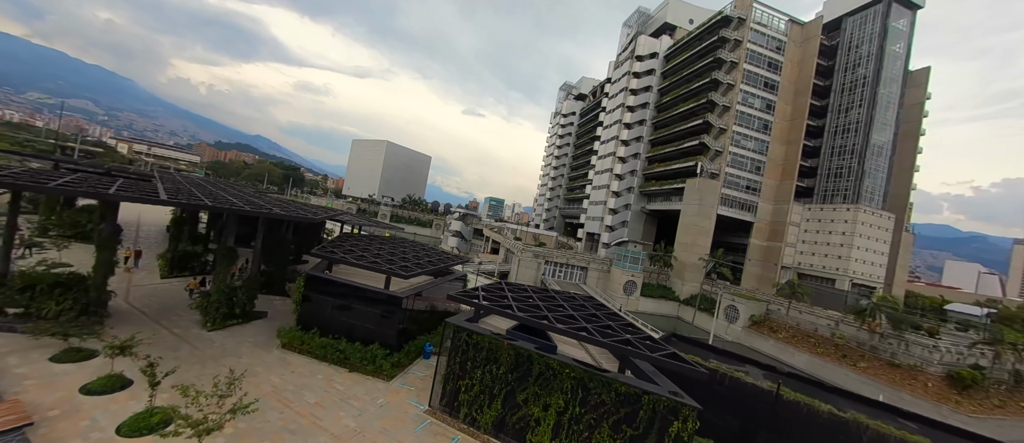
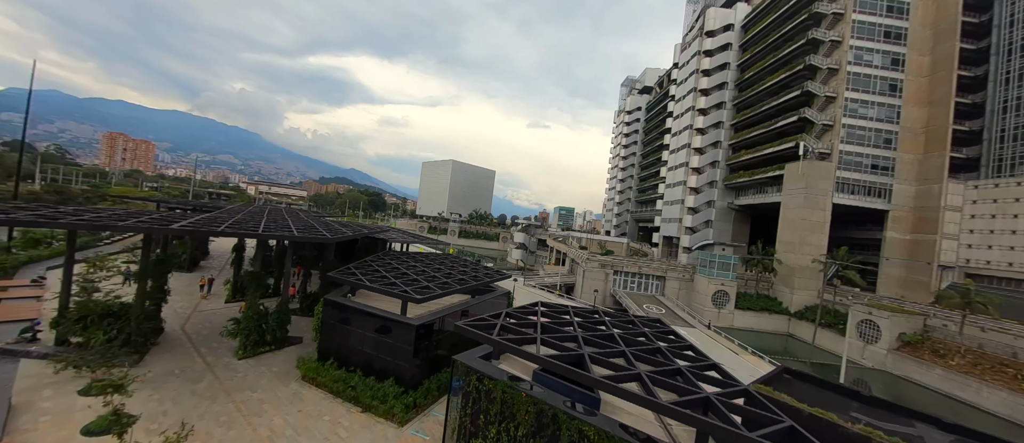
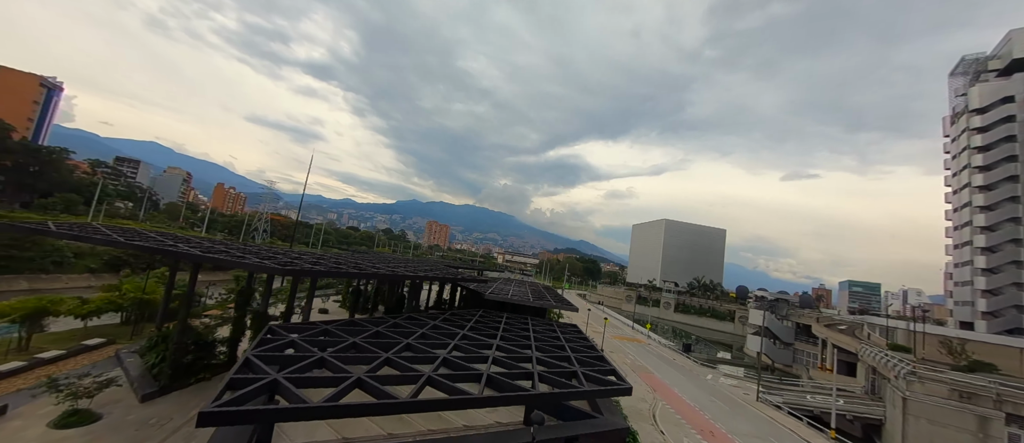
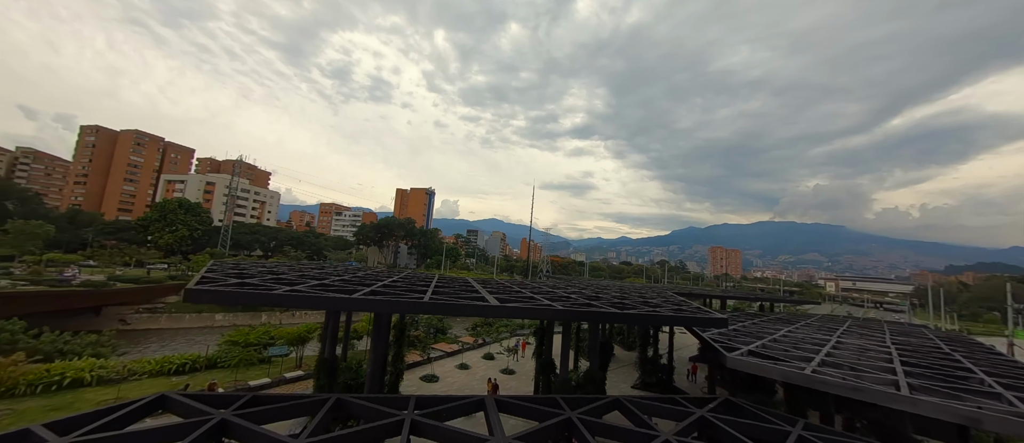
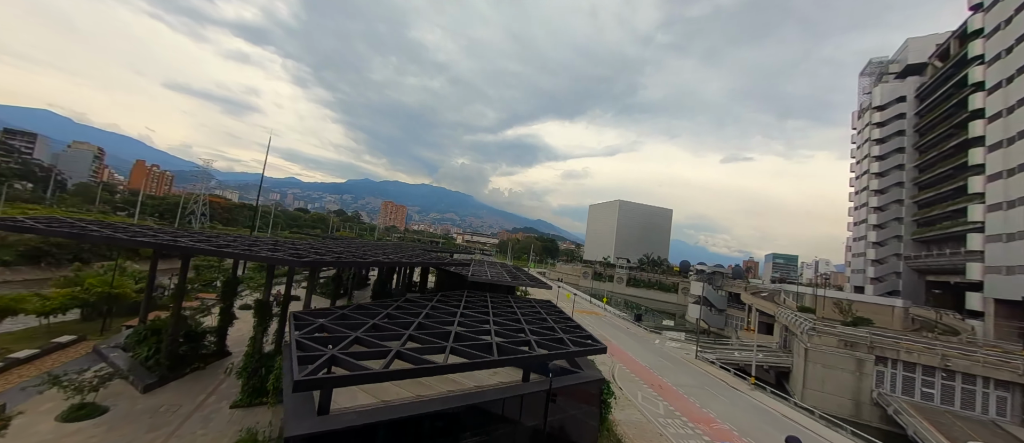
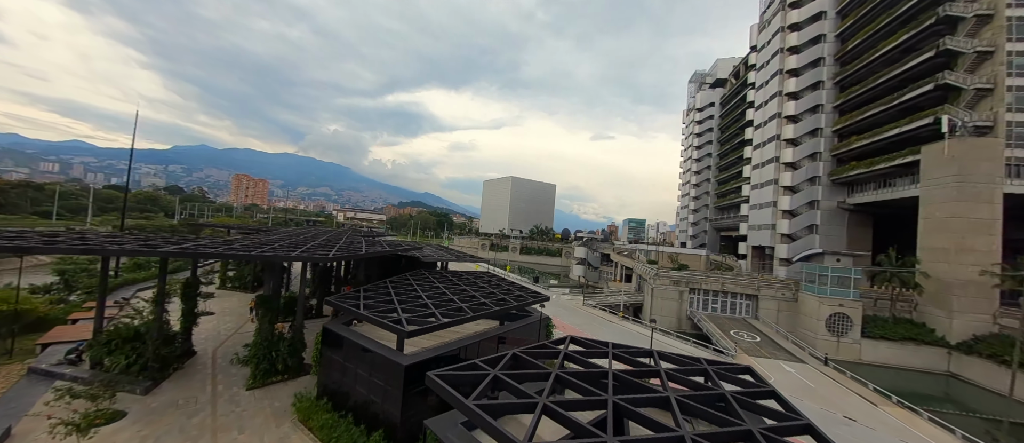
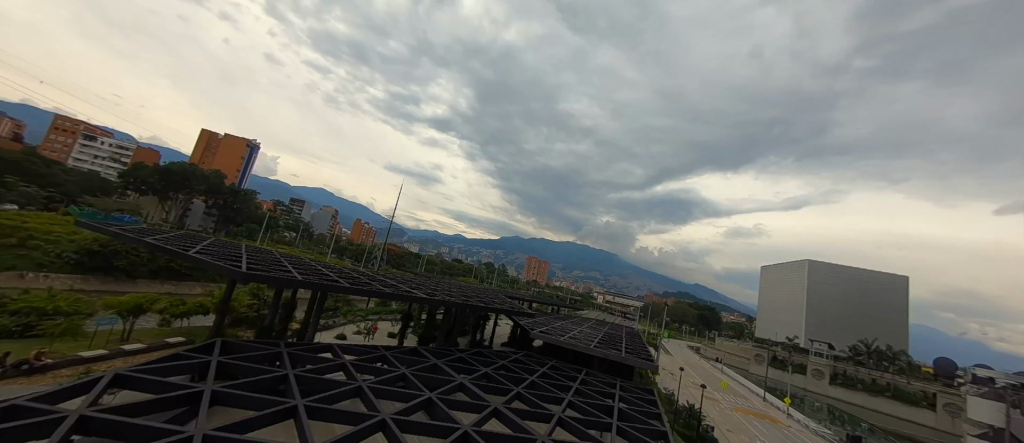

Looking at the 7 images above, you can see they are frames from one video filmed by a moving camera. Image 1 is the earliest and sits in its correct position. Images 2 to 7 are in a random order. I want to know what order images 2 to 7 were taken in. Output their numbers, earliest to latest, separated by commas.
2, 6, 5, 3, 7, 4
